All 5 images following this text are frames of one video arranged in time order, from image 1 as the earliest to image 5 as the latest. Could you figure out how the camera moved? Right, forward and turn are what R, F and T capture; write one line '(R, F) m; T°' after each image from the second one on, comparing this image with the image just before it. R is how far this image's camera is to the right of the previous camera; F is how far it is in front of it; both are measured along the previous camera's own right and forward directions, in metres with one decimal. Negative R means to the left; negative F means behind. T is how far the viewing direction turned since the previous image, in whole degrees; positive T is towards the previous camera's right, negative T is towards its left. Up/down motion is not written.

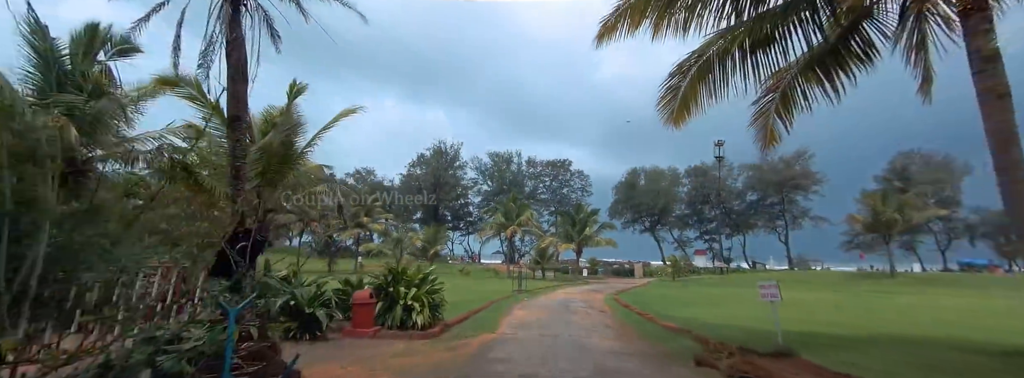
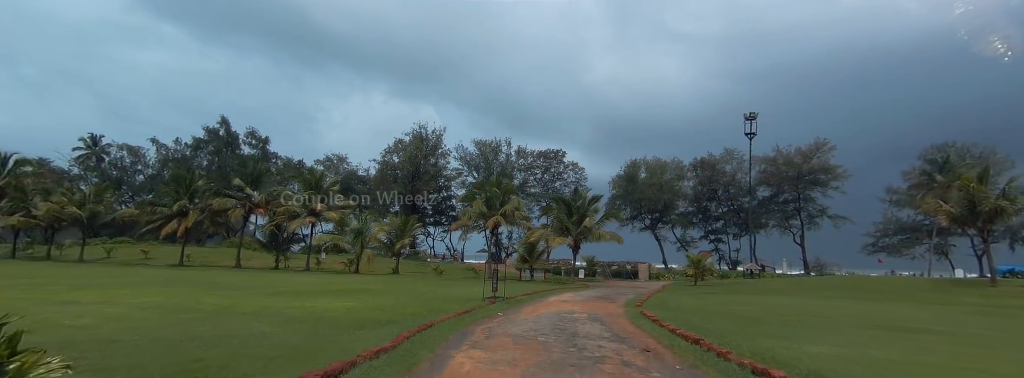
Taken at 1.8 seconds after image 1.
(+0.5, +5.8) m; +1°
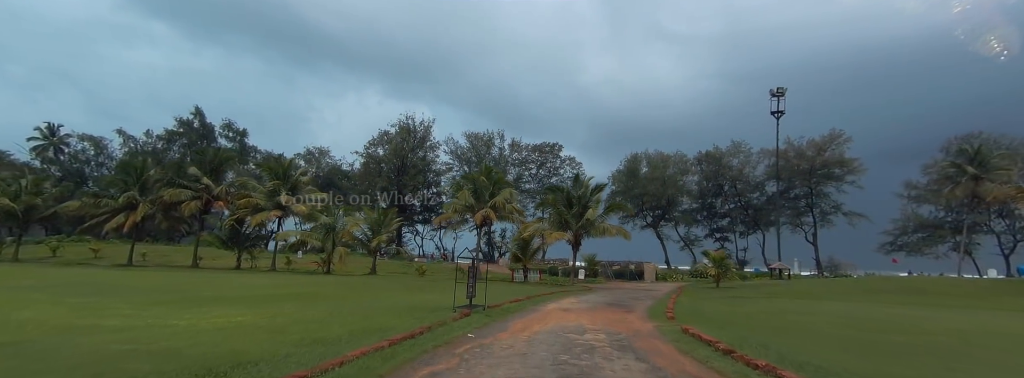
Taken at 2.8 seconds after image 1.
(+0.2, +3.4) m; +1°
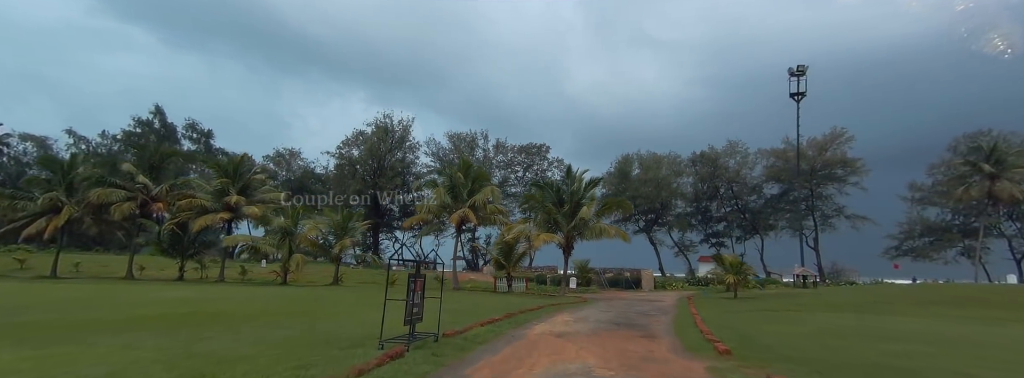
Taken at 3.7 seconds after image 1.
(+0.2, +3.1) m; +2°
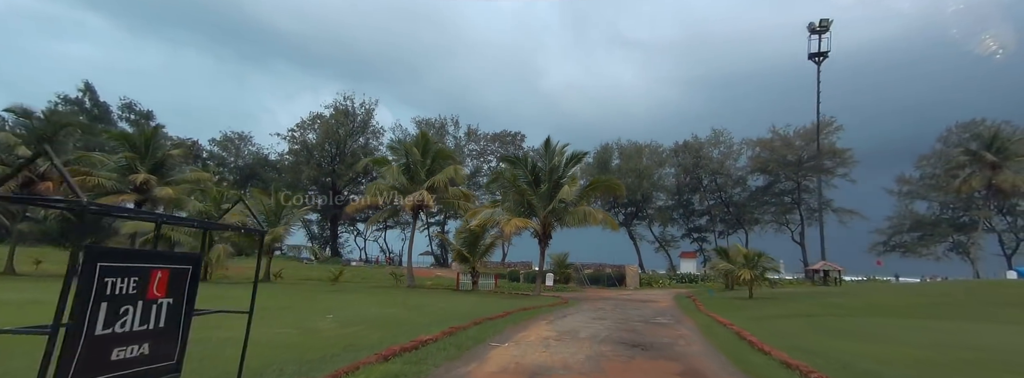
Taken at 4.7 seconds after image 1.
(+0.3, +3.4) m; +3°
